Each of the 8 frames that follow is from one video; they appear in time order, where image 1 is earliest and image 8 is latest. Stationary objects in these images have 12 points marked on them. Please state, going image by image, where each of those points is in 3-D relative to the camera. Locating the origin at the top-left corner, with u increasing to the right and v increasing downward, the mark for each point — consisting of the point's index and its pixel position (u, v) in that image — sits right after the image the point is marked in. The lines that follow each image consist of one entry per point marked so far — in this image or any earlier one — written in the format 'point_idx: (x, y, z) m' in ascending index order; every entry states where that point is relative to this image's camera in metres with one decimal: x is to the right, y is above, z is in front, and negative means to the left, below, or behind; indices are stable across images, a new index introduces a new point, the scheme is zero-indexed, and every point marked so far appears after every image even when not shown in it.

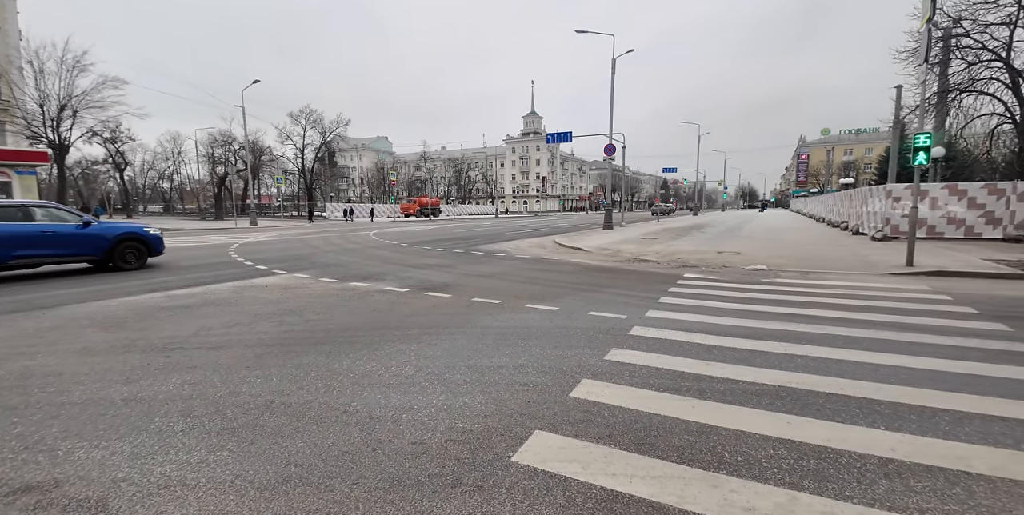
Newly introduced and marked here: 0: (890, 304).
0: (+6.1, -0.7, +8.2) m
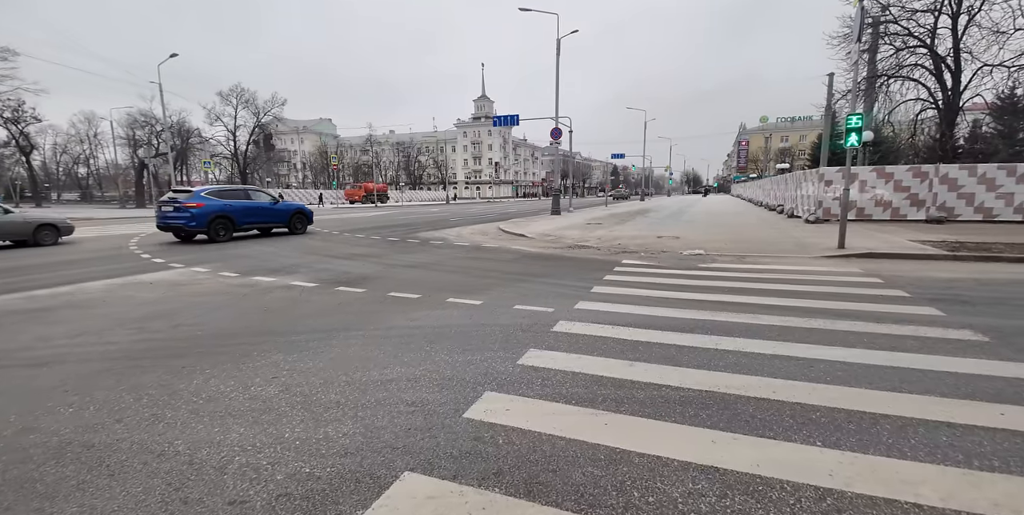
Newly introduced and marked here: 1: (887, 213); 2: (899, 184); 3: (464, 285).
0: (+4.9, -0.5, +8.0) m
1: (+14.0, +1.7, +19.1) m
2: (+14.1, +2.7, +18.7) m
3: (-0.8, -0.5, +8.6) m
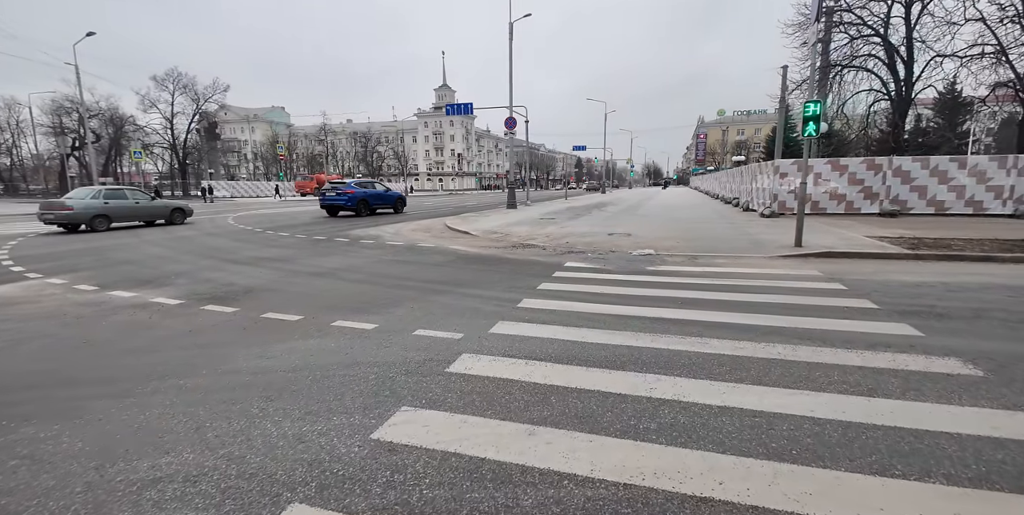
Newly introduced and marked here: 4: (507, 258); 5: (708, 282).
0: (+3.7, -0.5, +6.9) m
1: (+12.0, +1.9, +18.6) m
2: (+12.2, +2.9, +18.2) m
3: (-2.0, -0.6, +7.2) m
4: (-0.1, +0.1, +11.3) m
5: (+3.1, -0.4, +7.9) m
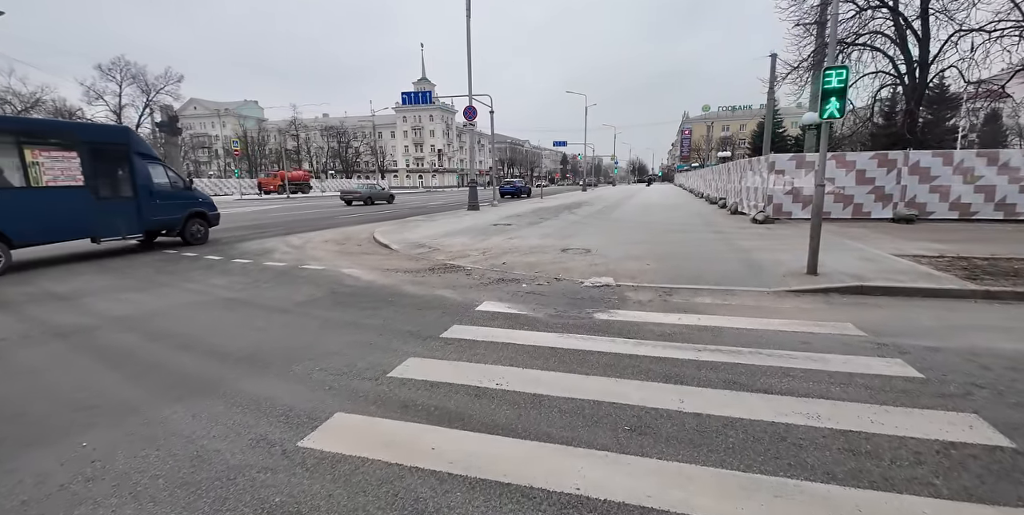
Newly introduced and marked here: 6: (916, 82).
0: (+2.2, -1.1, +3.8) m
1: (+10.3, +1.4, +15.6) m
2: (+10.4, +2.5, +15.2) m
3: (-3.5, -1.1, +3.9) m
4: (-1.6, -0.5, +8.0) m
5: (+1.6, -0.9, +4.7) m
6: (+13.9, +6.1, +17.7) m
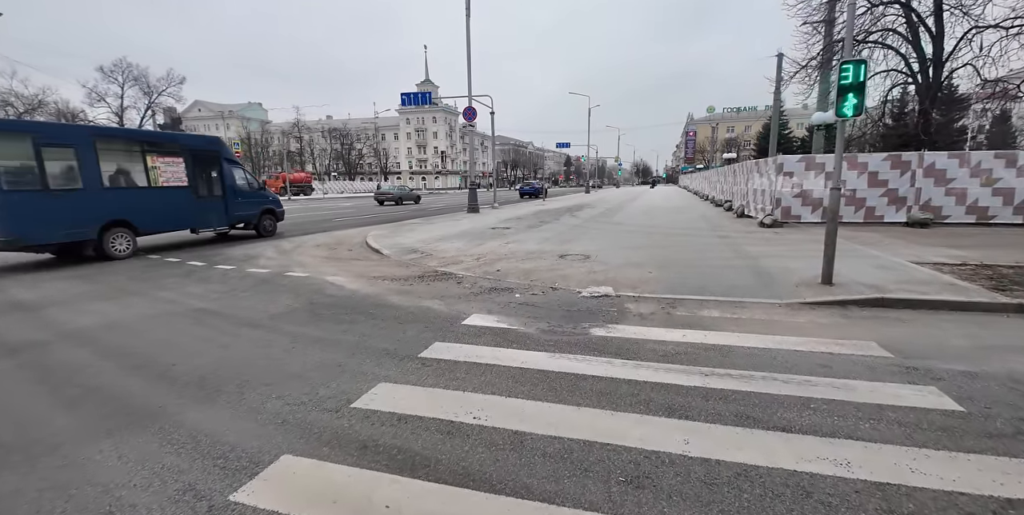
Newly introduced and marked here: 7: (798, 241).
0: (+2.1, -1.2, +3.2) m
1: (+10.2, +1.3, +15.0) m
2: (+10.4, +2.3, +14.6) m
3: (-3.6, -1.2, +3.4) m
4: (-1.7, -0.6, +7.5) m
5: (+1.5, -1.0, +4.2) m
6: (+13.9, +5.9, +17.1) m
7: (+6.4, +0.4, +11.4) m
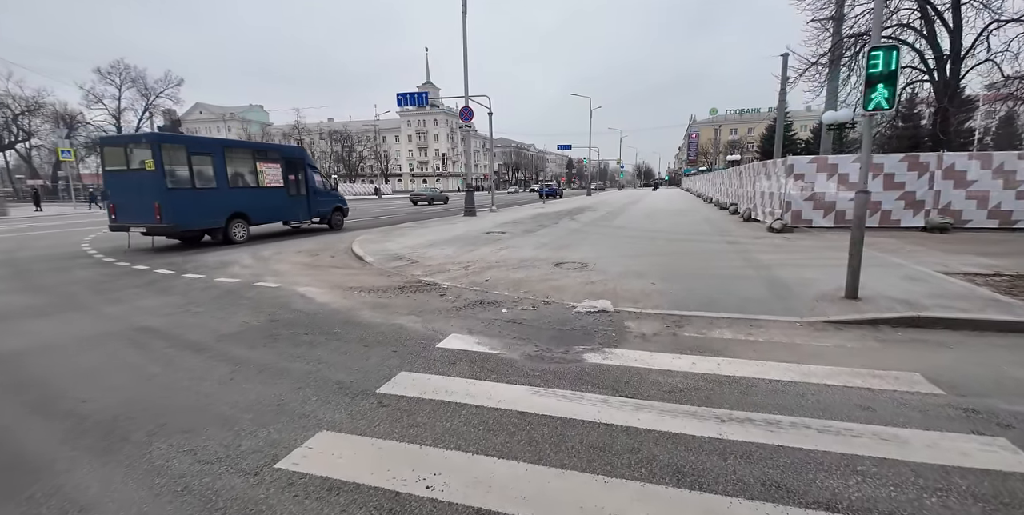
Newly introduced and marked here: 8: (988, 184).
0: (+1.9, -1.3, +2.4) m
1: (+10.1, +1.1, +14.2) m
2: (+10.2, +2.1, +13.8) m
3: (-3.8, -1.4, +2.6) m
4: (-1.9, -0.7, +6.7) m
5: (+1.3, -1.2, +3.4) m
6: (+13.8, +5.7, +16.3) m
7: (+6.2, +0.2, +10.6) m
8: (+12.4, +1.9, +13.3) m
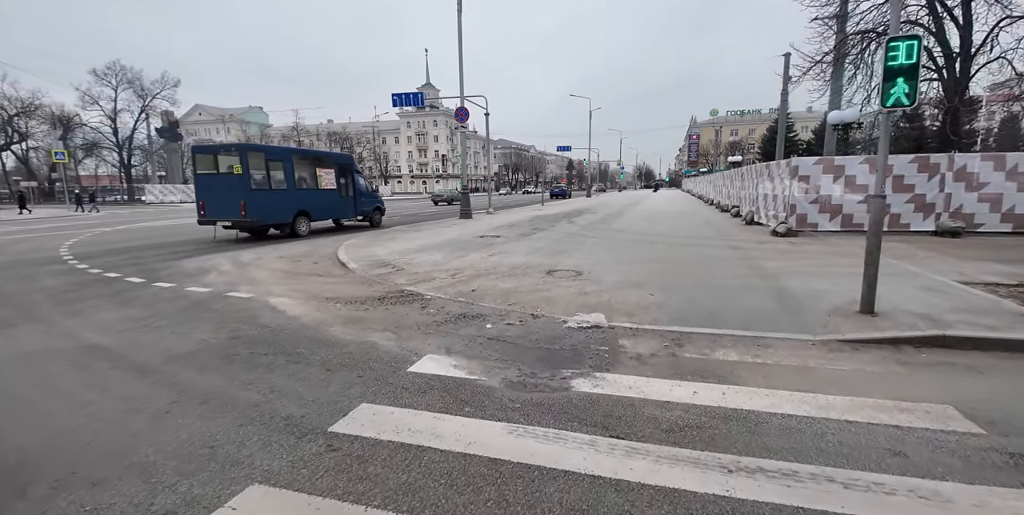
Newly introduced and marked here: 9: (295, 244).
0: (+1.7, -1.4, +1.9) m
1: (+9.9, +1.0, +13.6) m
2: (+10.1, +2.0, +13.3) m
3: (-4.0, -1.5, +2.0) m
4: (-2.1, -0.8, +6.2) m
5: (+1.1, -1.3, +2.9) m
6: (+13.6, +5.6, +15.7) m
7: (+6.0, +0.1, +10.0) m
8: (+12.2, +1.8, +12.7) m
9: (-6.0, +0.4, +14.2) m
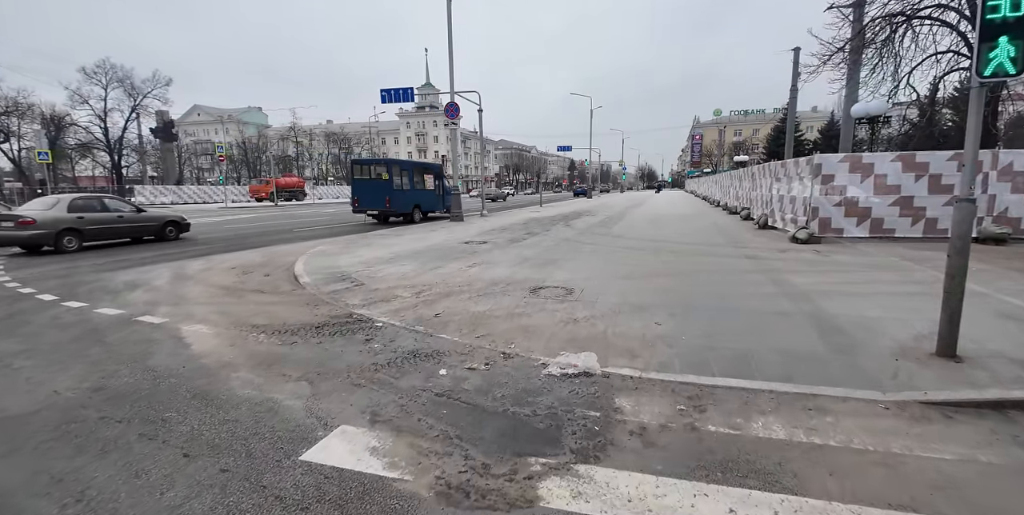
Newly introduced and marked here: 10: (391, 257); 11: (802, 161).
0: (+1.3, -1.6, +0.4) m
1: (+9.6, +0.7, +12.1) m
2: (+9.7, +1.8, +11.7) m
3: (-4.4, -1.7, +0.6) m
4: (-2.4, -1.1, +4.7) m
5: (+0.7, -1.5, +1.4) m
6: (+13.3, +5.3, +14.2) m
7: (+5.7, -0.2, +8.5) m
8: (+11.9, +1.6, +11.2) m
9: (-6.3, +0.2, +12.7) m
10: (-2.5, 0.0, +10.6) m
11: (+7.4, +2.4, +13.1) m
